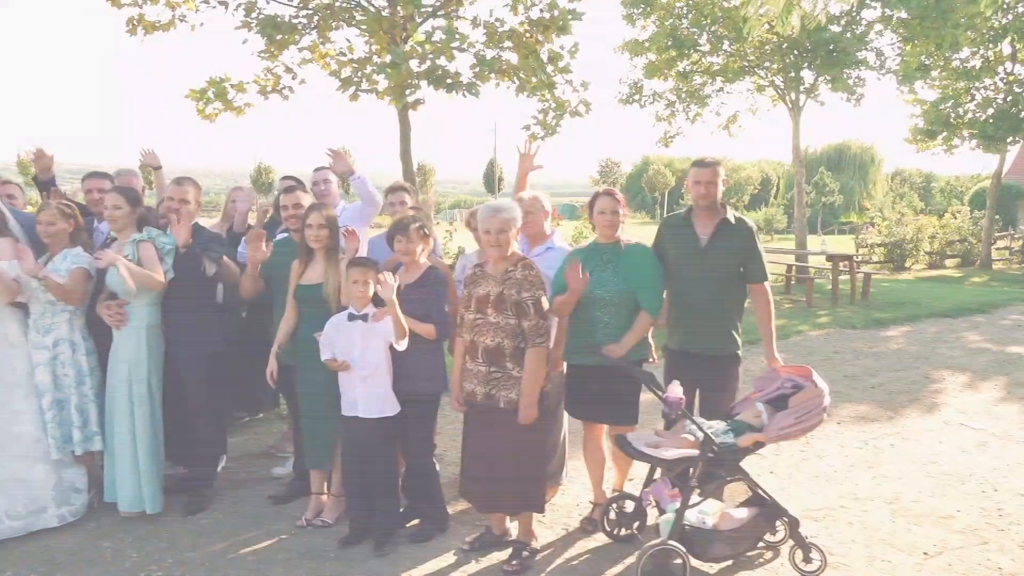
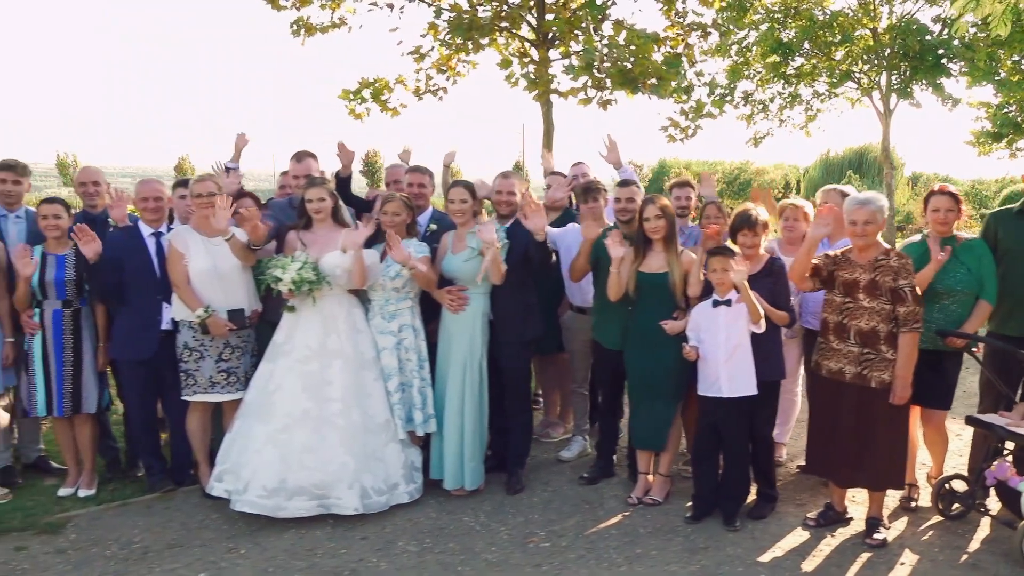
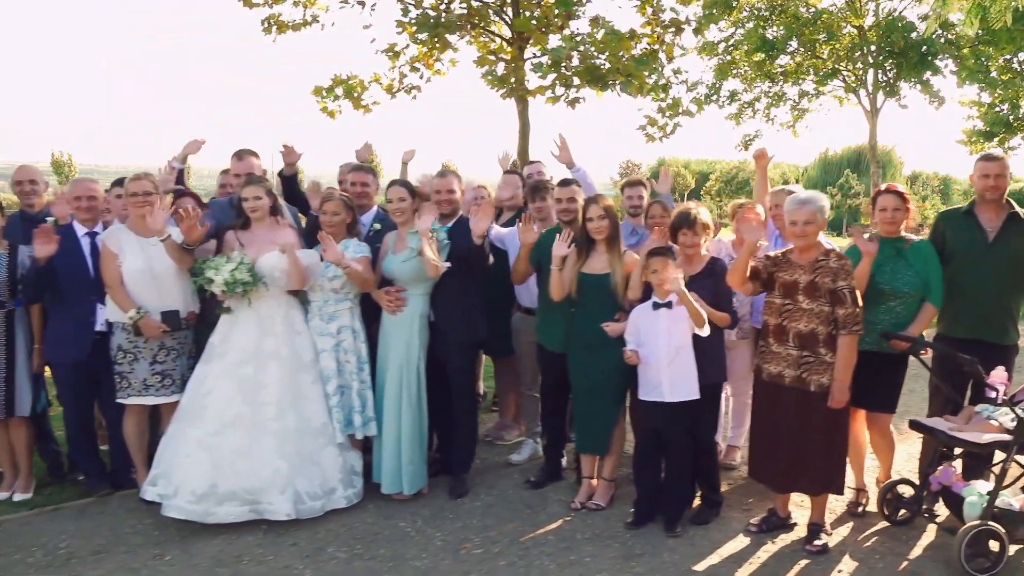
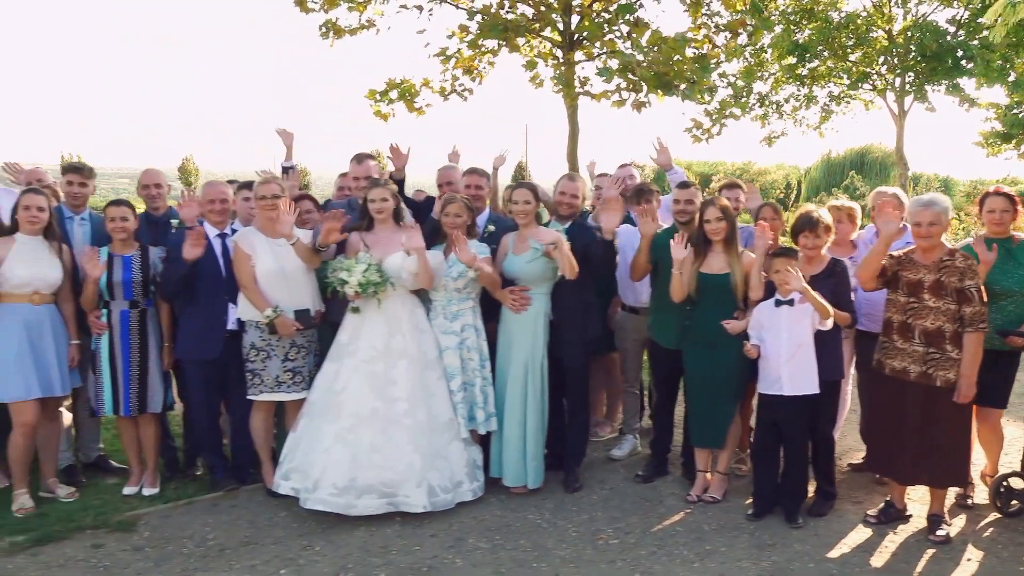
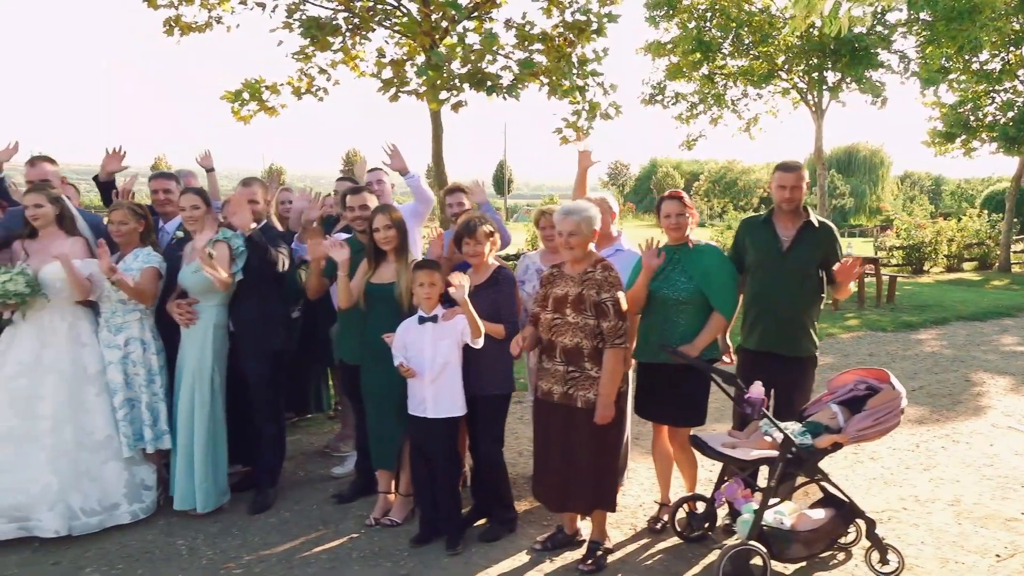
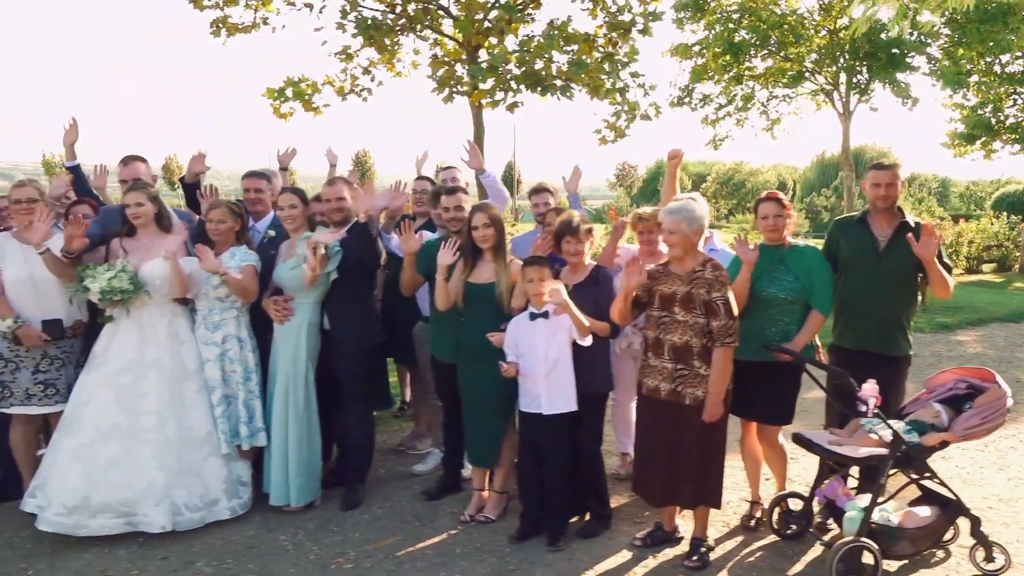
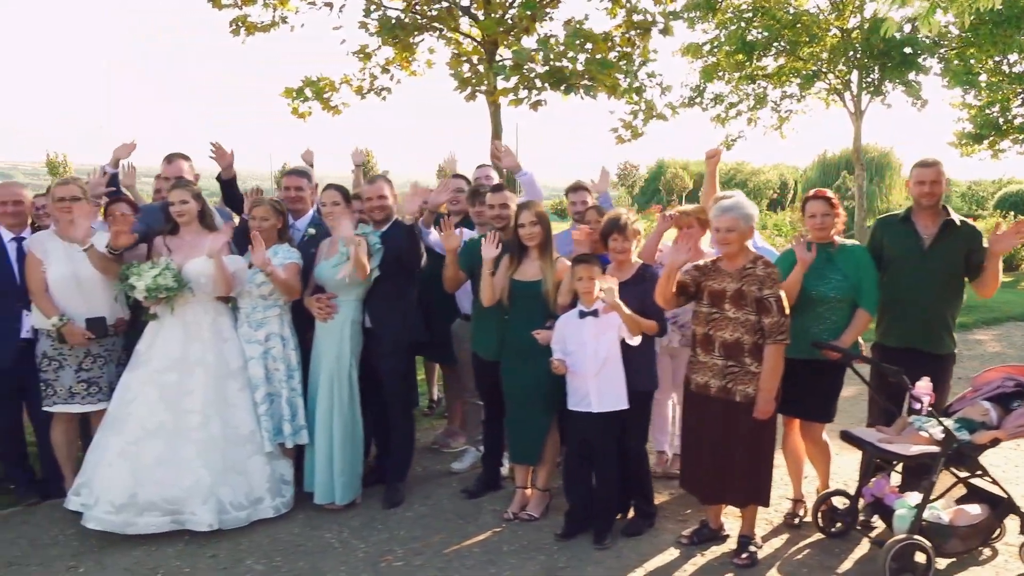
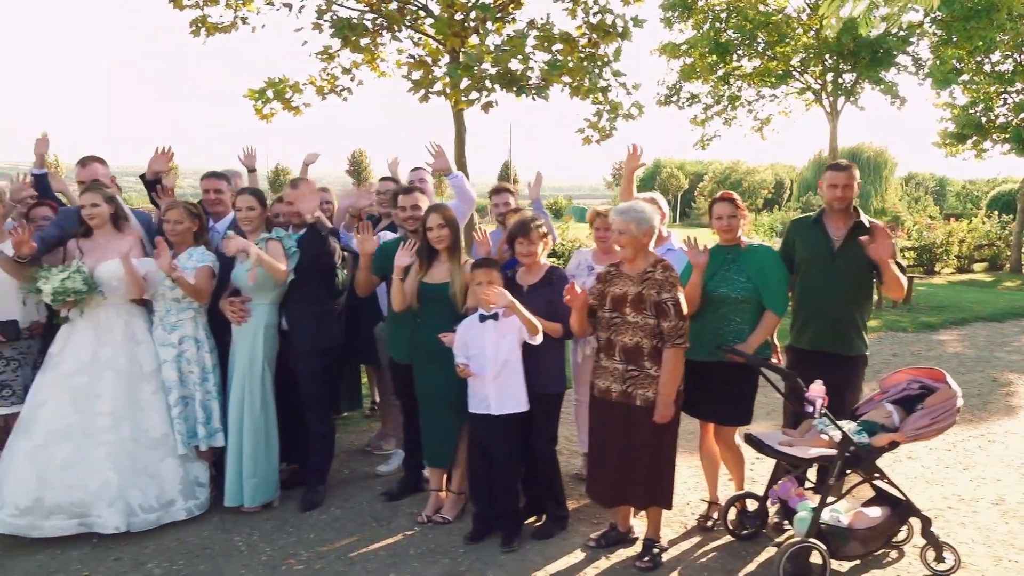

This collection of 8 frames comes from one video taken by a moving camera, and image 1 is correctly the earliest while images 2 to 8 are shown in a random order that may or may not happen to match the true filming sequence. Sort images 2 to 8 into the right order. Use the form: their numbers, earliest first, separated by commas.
5, 8, 6, 7, 3, 2, 4
